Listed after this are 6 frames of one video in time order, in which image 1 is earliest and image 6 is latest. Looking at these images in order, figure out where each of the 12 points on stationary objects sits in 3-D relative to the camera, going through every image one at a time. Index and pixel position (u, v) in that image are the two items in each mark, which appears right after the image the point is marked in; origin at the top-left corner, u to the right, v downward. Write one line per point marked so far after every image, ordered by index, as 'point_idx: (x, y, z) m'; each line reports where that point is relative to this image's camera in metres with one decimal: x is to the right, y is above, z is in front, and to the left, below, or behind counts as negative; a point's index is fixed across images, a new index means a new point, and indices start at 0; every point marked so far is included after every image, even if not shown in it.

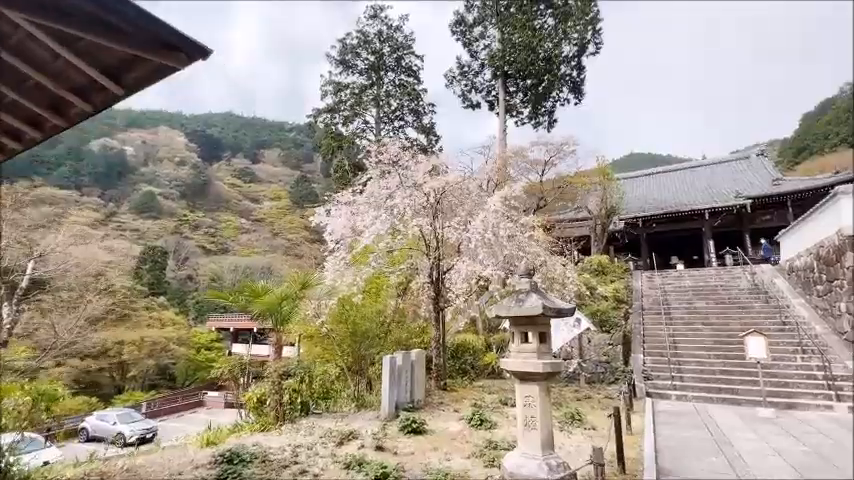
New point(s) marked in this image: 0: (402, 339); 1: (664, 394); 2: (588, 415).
0: (-0.7, -2.6, +10.2) m
1: (+6.2, -4.0, +10.3) m
2: (+3.3, -3.6, +8.1) m
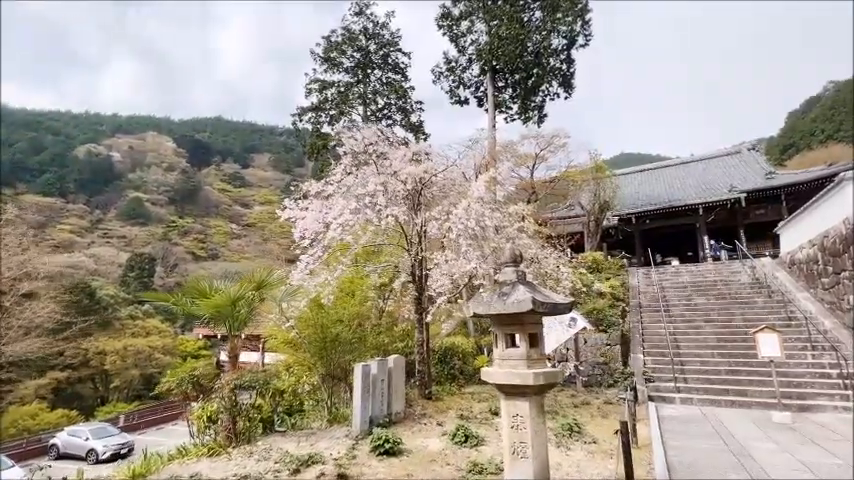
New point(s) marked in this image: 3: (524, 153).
0: (-1.1, -2.5, +9.3) m
1: (+5.8, -3.8, +9.5) m
2: (+2.9, -3.4, +7.3) m
3: (+4.6, +4.1, +18.7) m
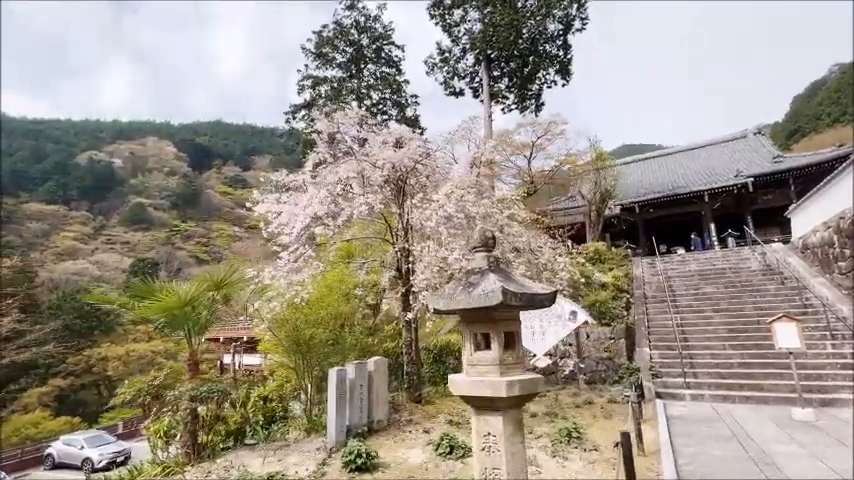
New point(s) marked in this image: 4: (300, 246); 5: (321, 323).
0: (-1.3, -2.3, +8.7) m
1: (+5.6, -3.5, +8.8) m
2: (+2.7, -3.2, +6.6) m
3: (+4.3, +4.5, +18.0) m
4: (-2.8, -0.1, +8.6) m
5: (-2.1, -1.7, +7.9) m
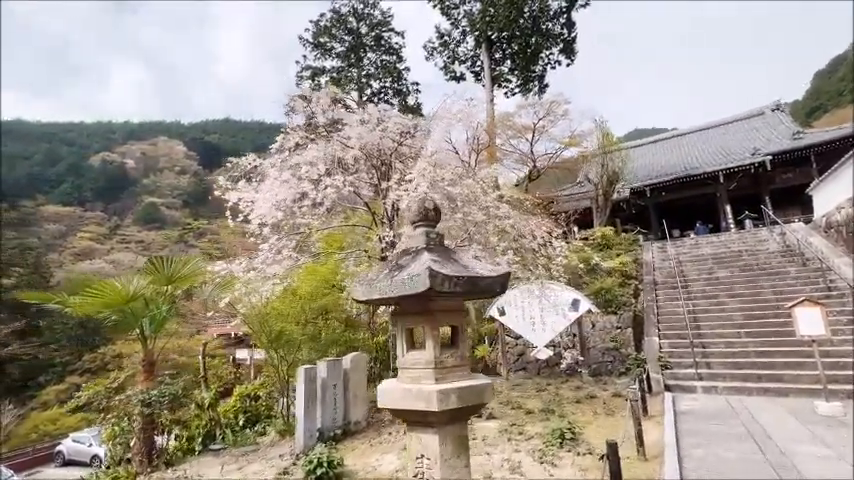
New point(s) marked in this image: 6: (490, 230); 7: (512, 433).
0: (-1.6, -2.1, +8.2) m
1: (+5.4, -3.1, +8.2) m
2: (+2.4, -2.9, +6.0) m
3: (+4.1, +5.0, +17.2) m
4: (-3.1, +0.1, +8.1) m
5: (-2.4, -1.5, +7.4) m
6: (+1.3, +0.3, +8.9) m
7: (+1.3, -2.9, +5.9) m
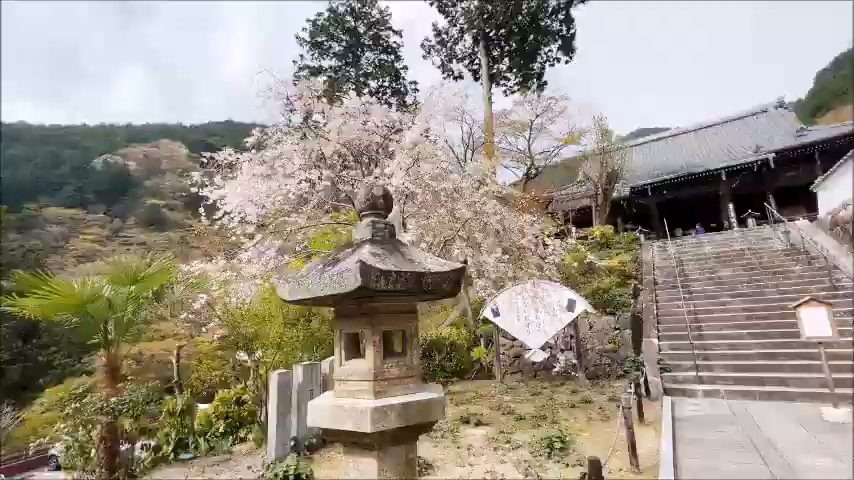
0: (-1.8, -2.0, +7.9) m
1: (+5.2, -3.0, +7.8) m
2: (+2.2, -2.8, +5.7) m
3: (+3.9, +5.1, +16.9) m
4: (-3.3, +0.1, +7.8) m
5: (-2.6, -1.4, +7.1) m
6: (+1.1, +0.3, +8.6) m
7: (+1.0, -2.9, +5.6) m
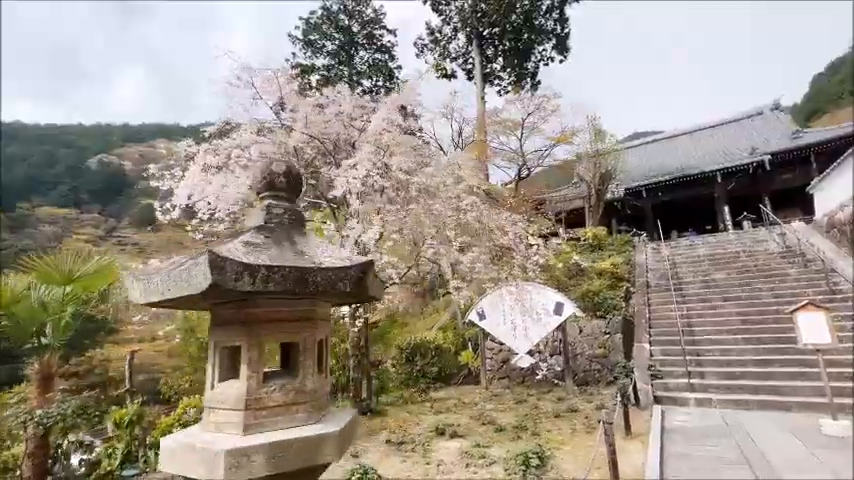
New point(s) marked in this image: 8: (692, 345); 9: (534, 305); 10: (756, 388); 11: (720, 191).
0: (-2.2, -2.0, +7.5) m
1: (+4.7, -3.0, +7.4) m
2: (+1.8, -2.8, +5.3) m
3: (+3.5, +5.0, +16.5) m
4: (-3.7, +0.1, +7.4) m
5: (-3.0, -1.4, +6.7) m
6: (+0.7, +0.3, +8.2) m
7: (+0.6, -2.9, +5.2) m
8: (+6.0, -2.4, +8.9) m
9: (+2.4, -1.4, +8.5) m
10: (+6.0, -2.7, +7.2) m
11: (+14.6, +2.5, +19.7) m
